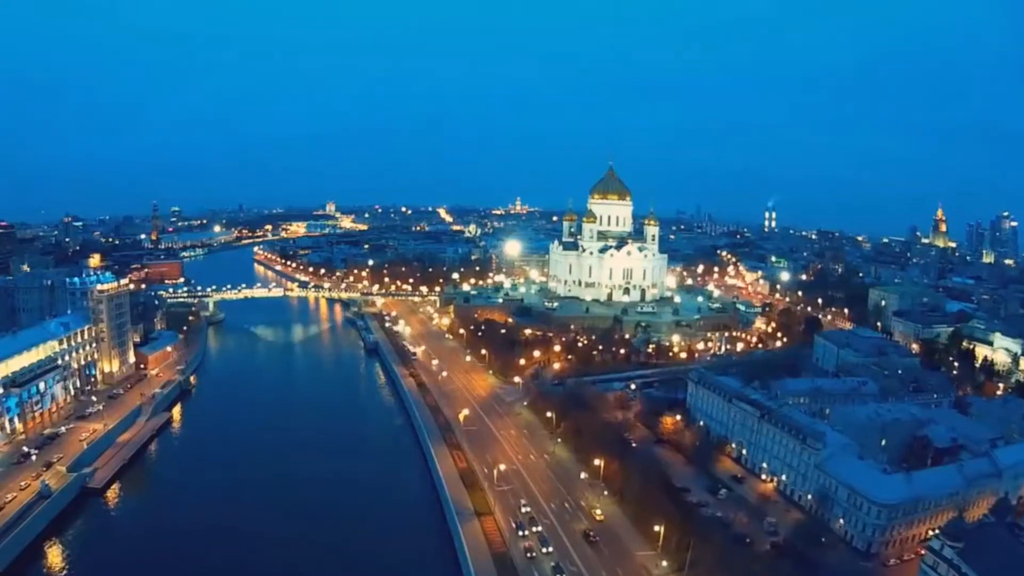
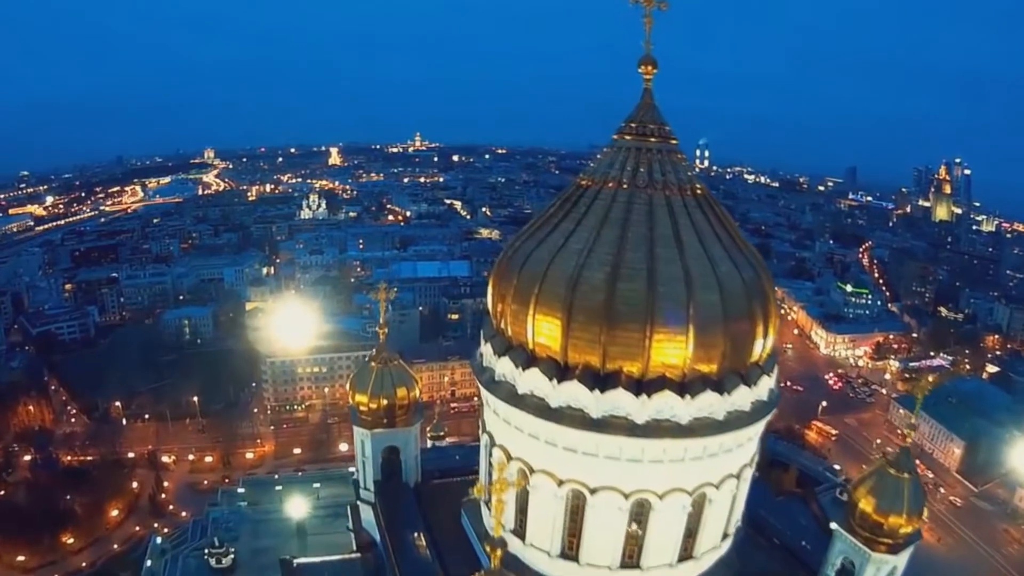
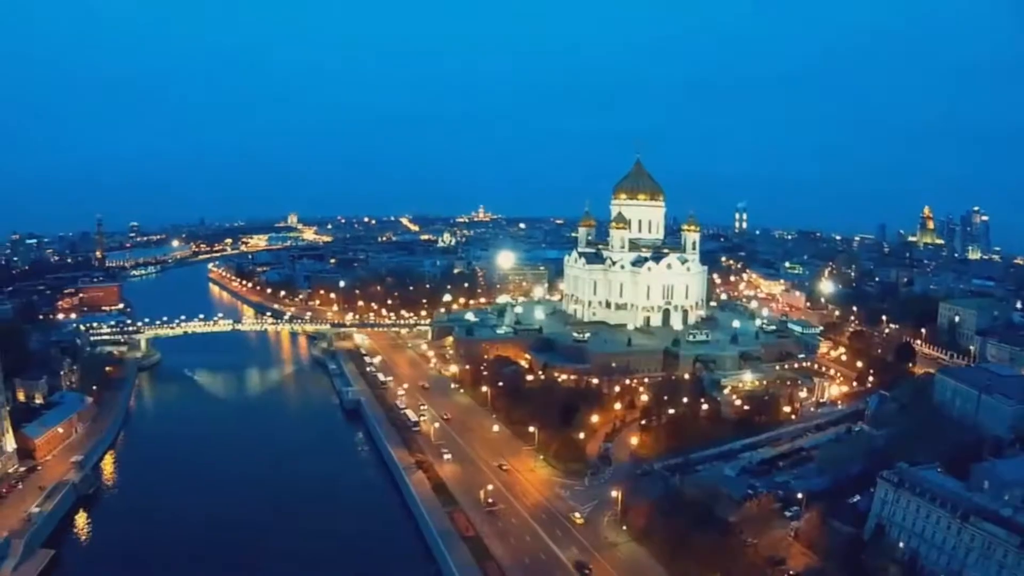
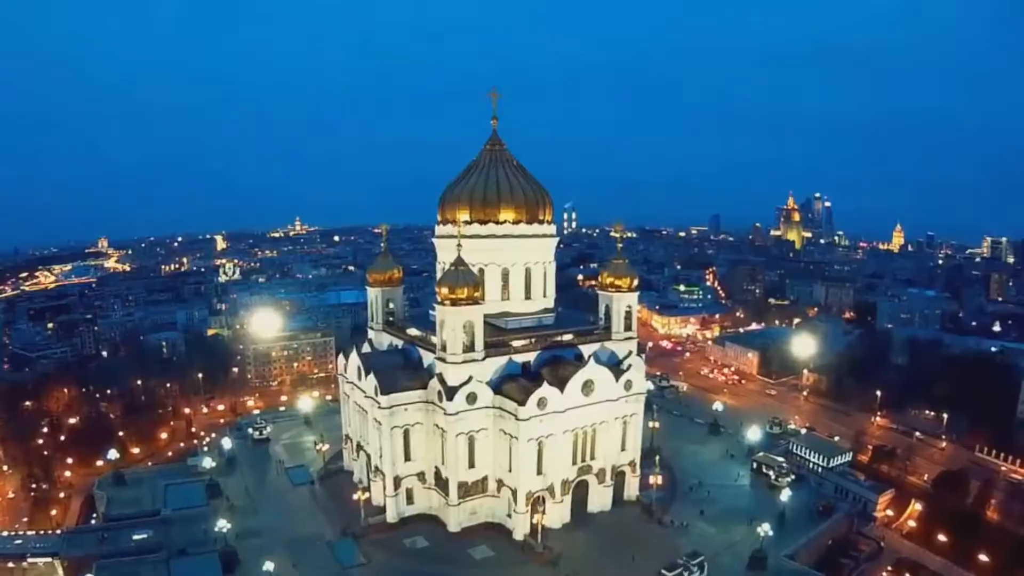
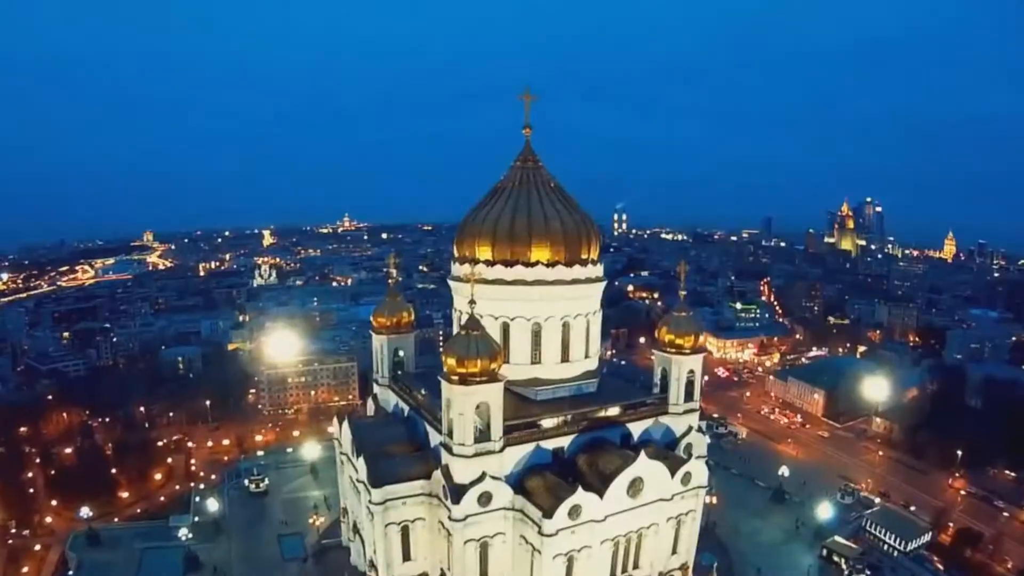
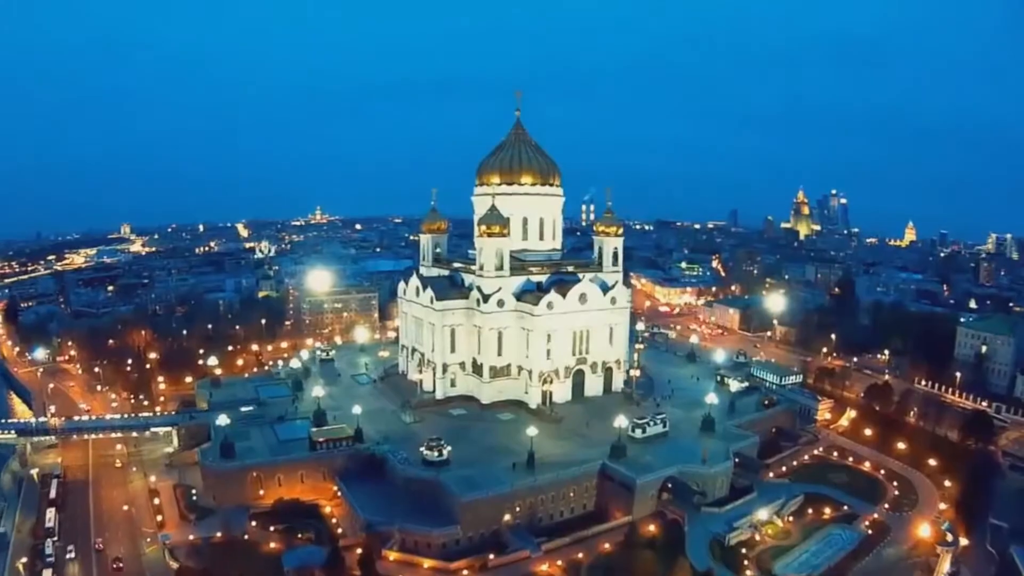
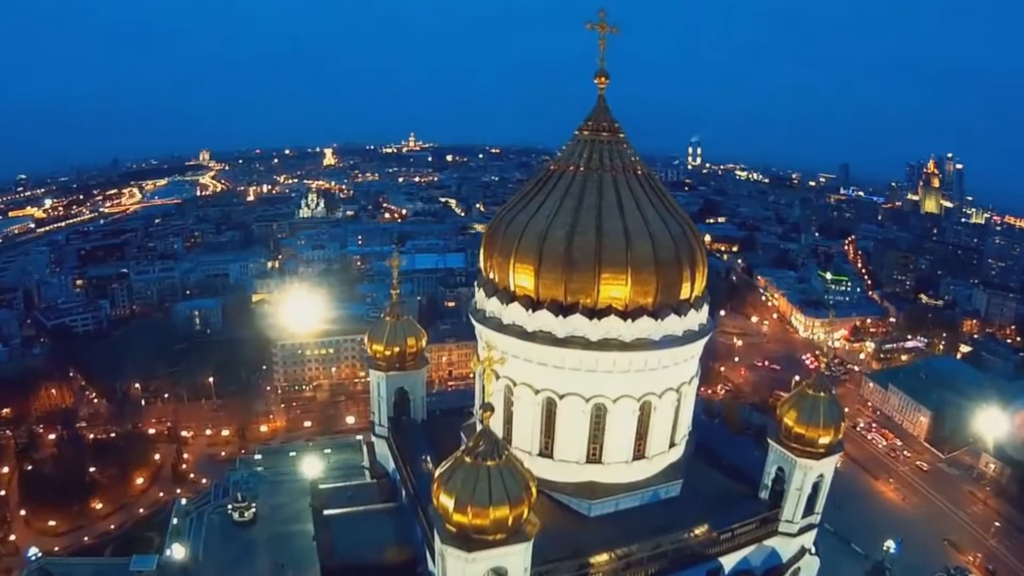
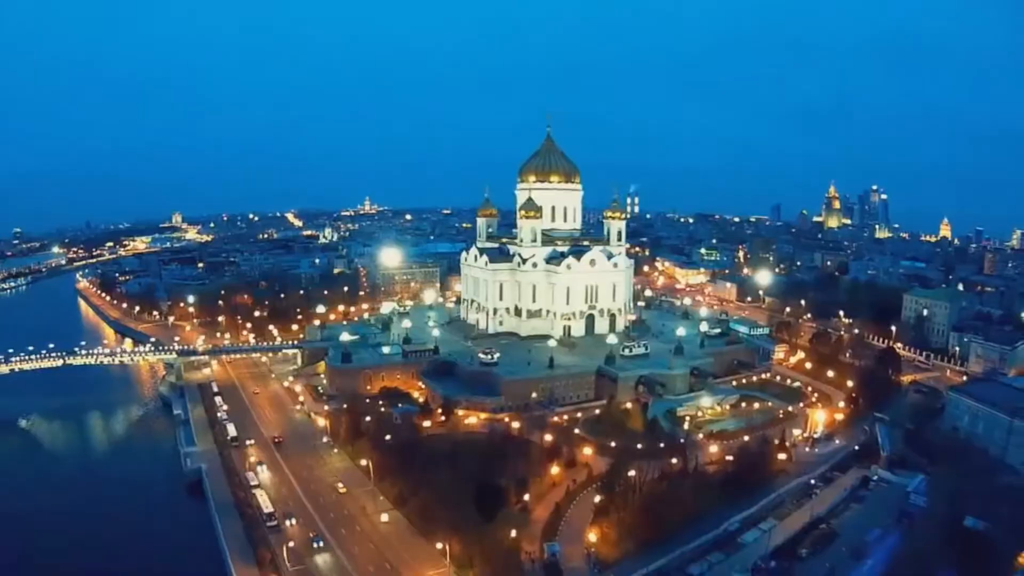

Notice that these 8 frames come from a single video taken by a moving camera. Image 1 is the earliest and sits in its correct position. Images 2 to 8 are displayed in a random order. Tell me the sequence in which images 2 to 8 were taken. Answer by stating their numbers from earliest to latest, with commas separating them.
3, 8, 6, 4, 5, 7, 2
